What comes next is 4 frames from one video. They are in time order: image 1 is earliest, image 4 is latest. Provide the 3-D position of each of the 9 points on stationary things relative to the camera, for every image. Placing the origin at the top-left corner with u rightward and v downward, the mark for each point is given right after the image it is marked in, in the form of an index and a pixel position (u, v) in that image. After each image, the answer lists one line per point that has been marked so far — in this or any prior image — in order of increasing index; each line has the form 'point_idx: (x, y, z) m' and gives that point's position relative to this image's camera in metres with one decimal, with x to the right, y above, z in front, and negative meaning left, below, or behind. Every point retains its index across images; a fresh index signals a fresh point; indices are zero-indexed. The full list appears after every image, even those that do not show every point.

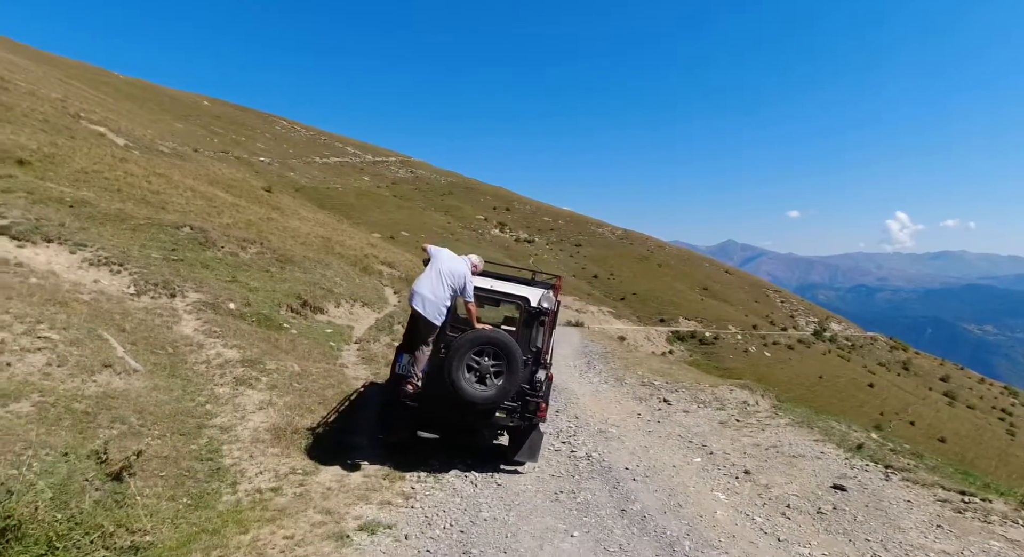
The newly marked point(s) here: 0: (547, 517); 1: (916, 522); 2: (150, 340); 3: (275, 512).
0: (+0.4, -2.9, +6.4) m
1: (+4.7, -2.8, +6.2) m
2: (-7.3, -1.2, +10.7) m
3: (-2.8, -2.8, +6.3) m
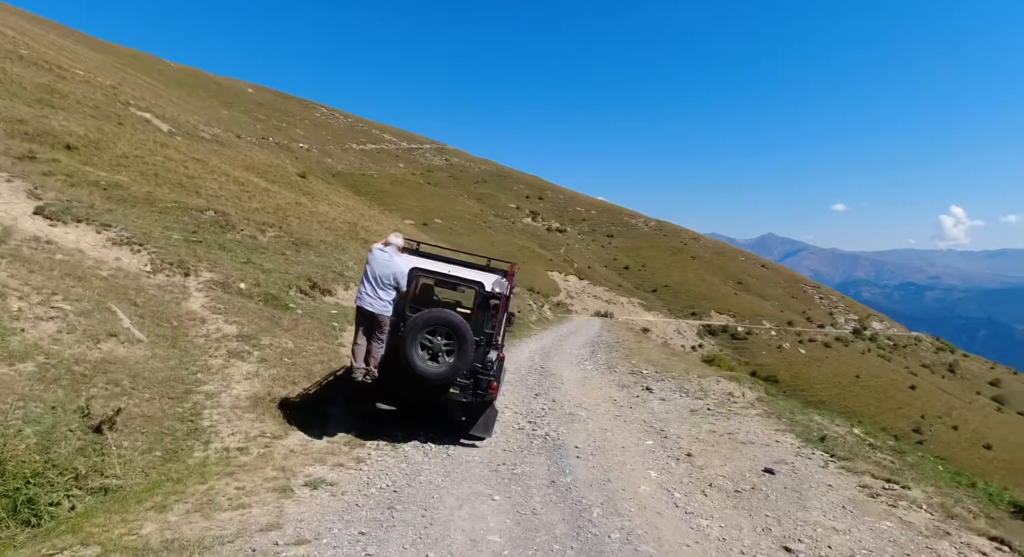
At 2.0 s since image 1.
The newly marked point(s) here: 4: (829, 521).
0: (-0.5, -2.7, +6.9) m
1: (+3.8, -2.8, +6.5) m
2: (-7.9, -0.8, +11.7) m
3: (-3.7, -2.5, +7.0) m
4: (+3.6, -2.7, +6.0) m
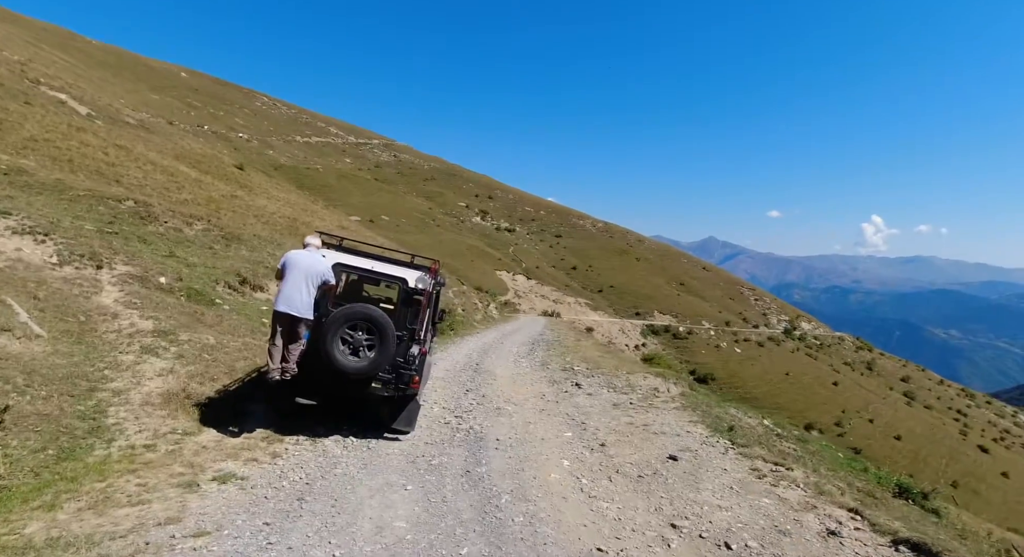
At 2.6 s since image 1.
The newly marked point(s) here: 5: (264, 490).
0: (-1.6, -2.6, +7.0) m
1: (+2.7, -2.7, +7.0) m
2: (-9.4, -0.6, +11.1) m
3: (-4.8, -2.4, +6.8) m
4: (+2.5, -2.7, +6.5) m
5: (-2.9, -2.5, +6.3) m
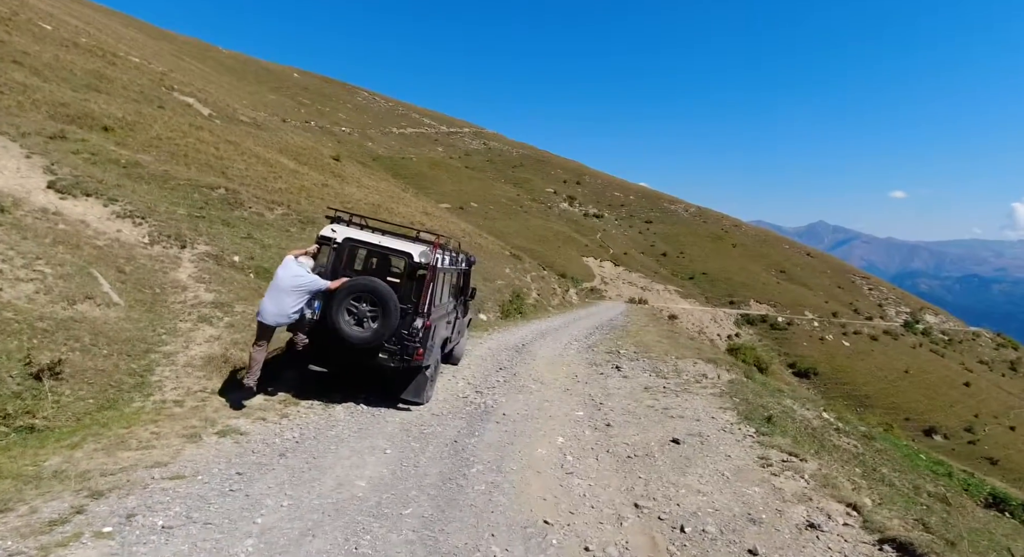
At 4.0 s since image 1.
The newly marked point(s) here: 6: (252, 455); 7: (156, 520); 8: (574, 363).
0: (-1.8, -2.2, +7.3) m
1: (+2.4, -2.4, +6.6) m
2: (-8.8, 0.0, +12.5) m
3: (-5.0, -2.0, +7.6) m
4: (+2.1, -2.4, +6.1) m
5: (-3.3, -2.1, +6.7) m
6: (-3.1, -2.1, +6.4) m
7: (-3.1, -2.1, +4.5) m
8: (+1.8, -2.4, +15.0) m
